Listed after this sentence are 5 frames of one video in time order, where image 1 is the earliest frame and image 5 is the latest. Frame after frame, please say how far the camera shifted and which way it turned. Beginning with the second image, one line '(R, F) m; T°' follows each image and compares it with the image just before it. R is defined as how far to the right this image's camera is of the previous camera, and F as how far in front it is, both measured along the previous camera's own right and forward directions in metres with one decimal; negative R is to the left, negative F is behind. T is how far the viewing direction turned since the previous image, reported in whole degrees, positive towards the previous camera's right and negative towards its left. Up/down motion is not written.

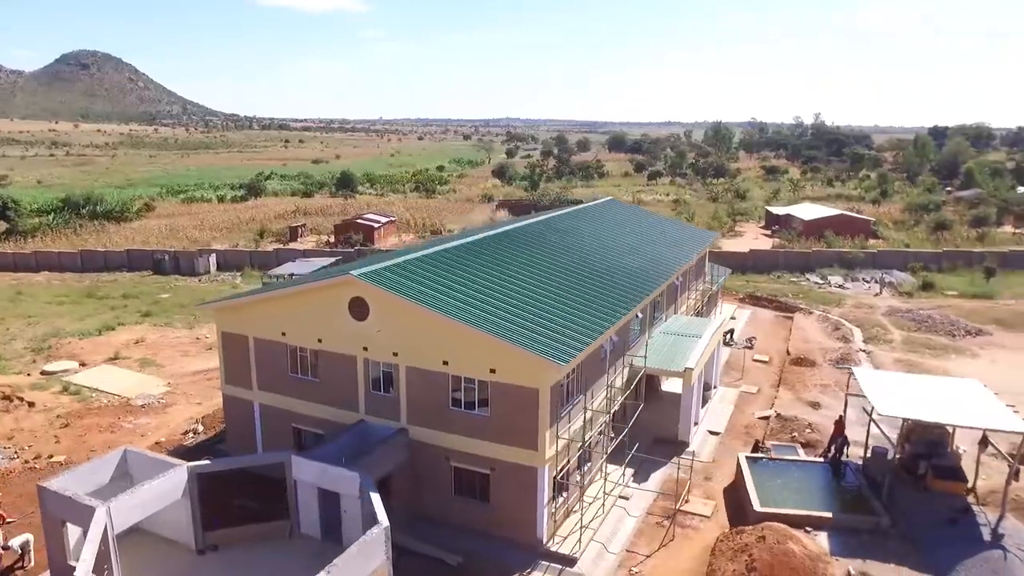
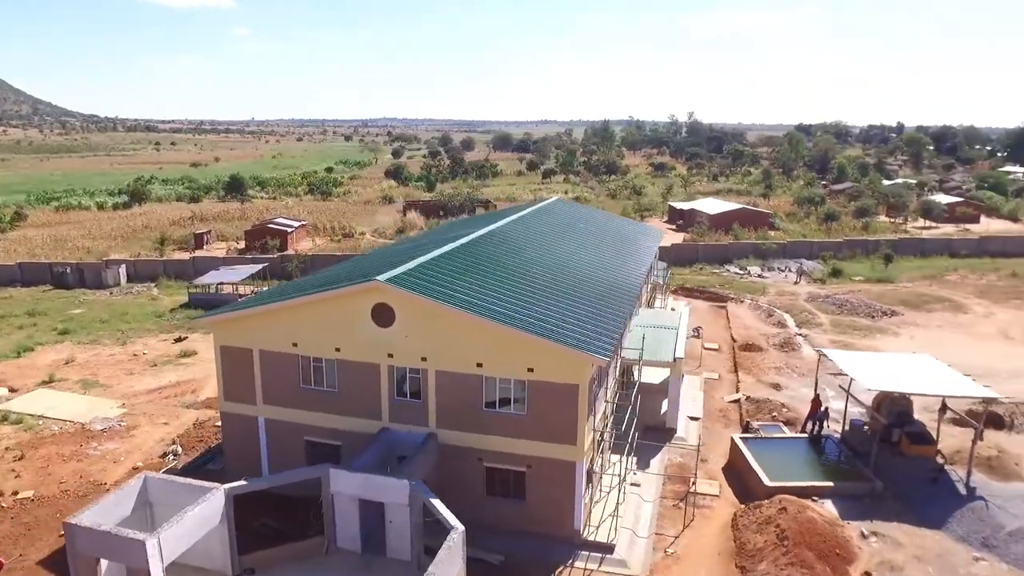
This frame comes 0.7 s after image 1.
(-3.5, -0.1) m; +10°
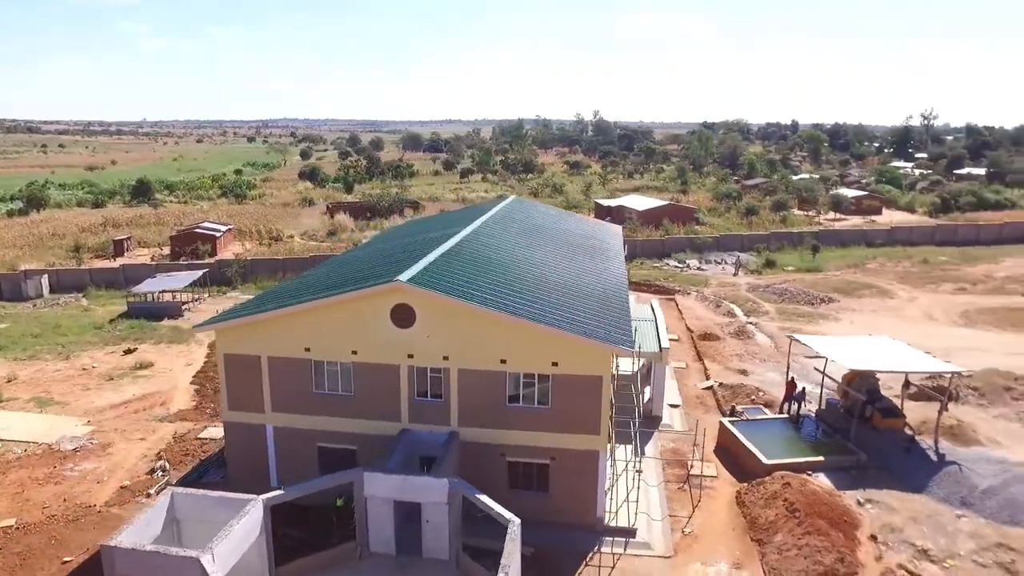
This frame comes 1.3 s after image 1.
(-2.7, -0.2) m; +8°
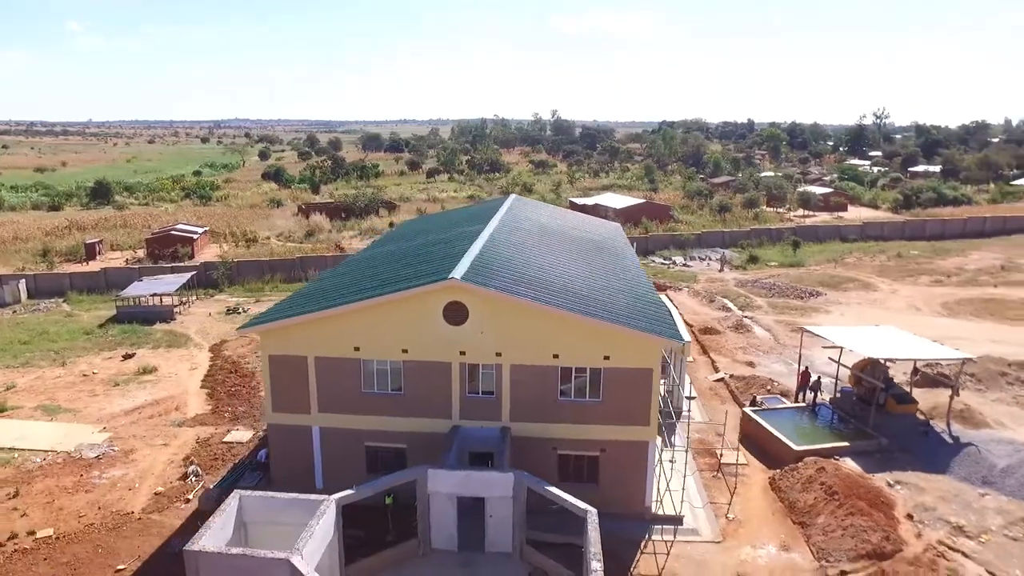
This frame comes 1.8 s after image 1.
(-2.3, -0.2) m; +4°
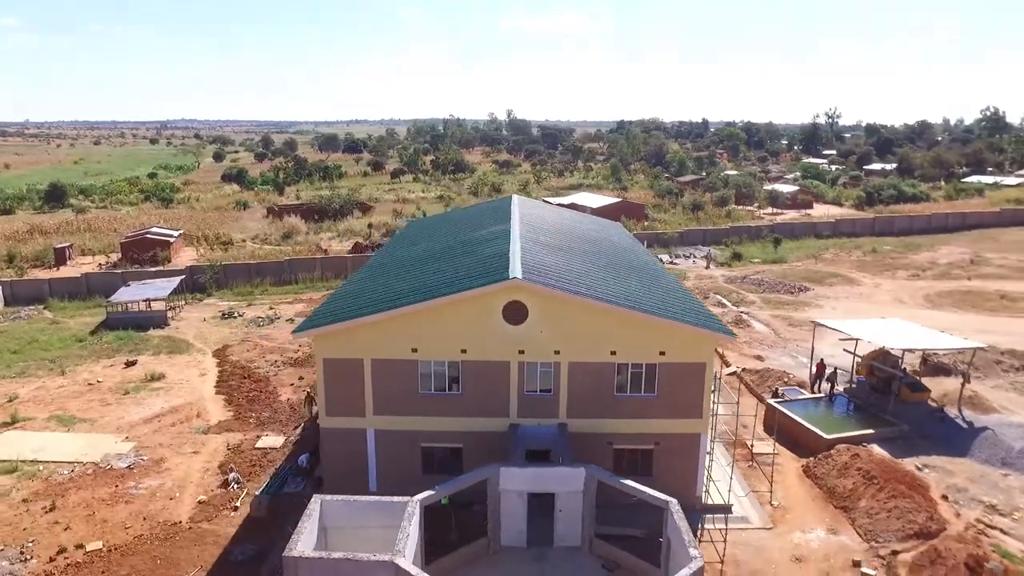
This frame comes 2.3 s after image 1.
(-2.6, -0.2) m; +4°
